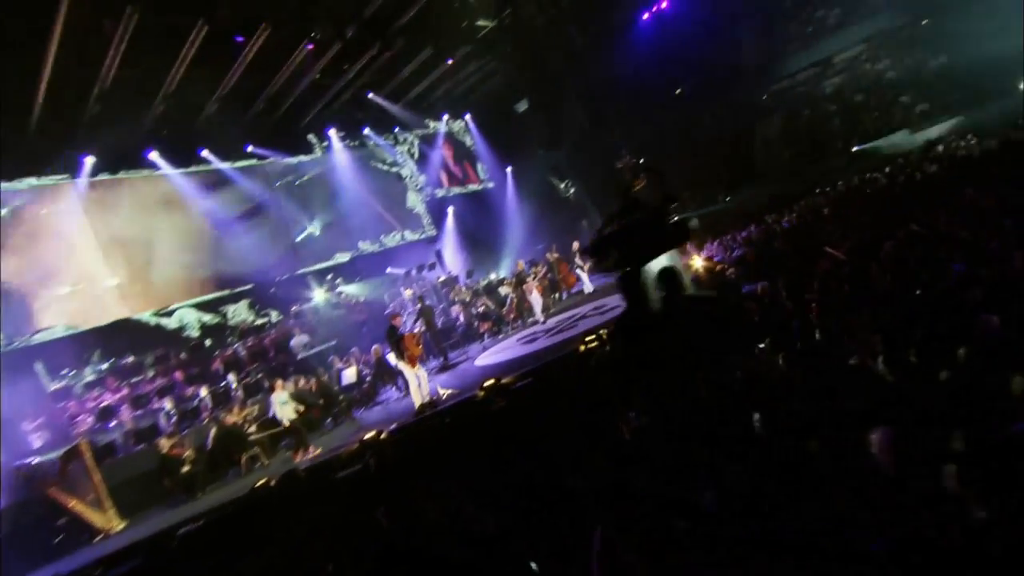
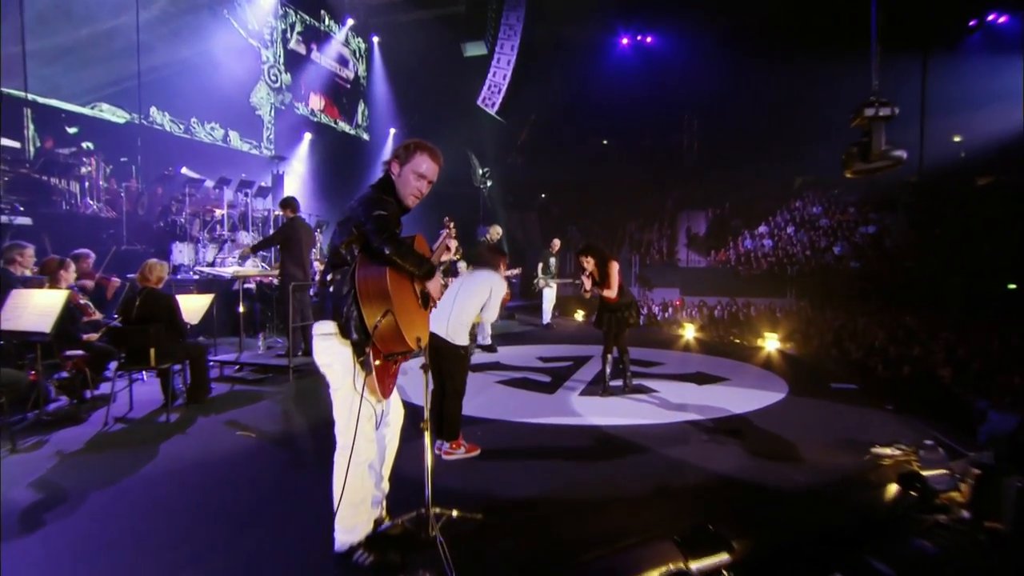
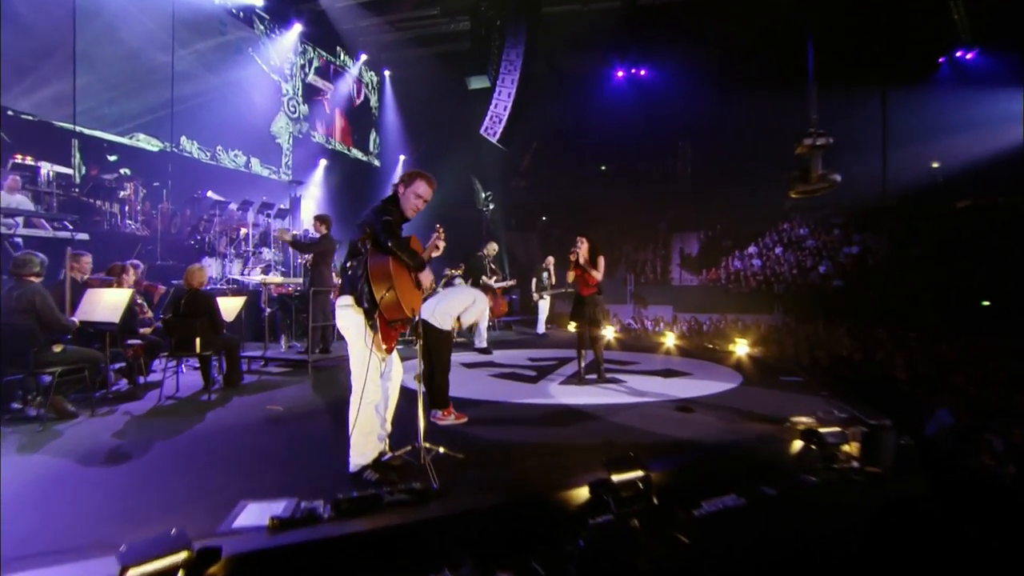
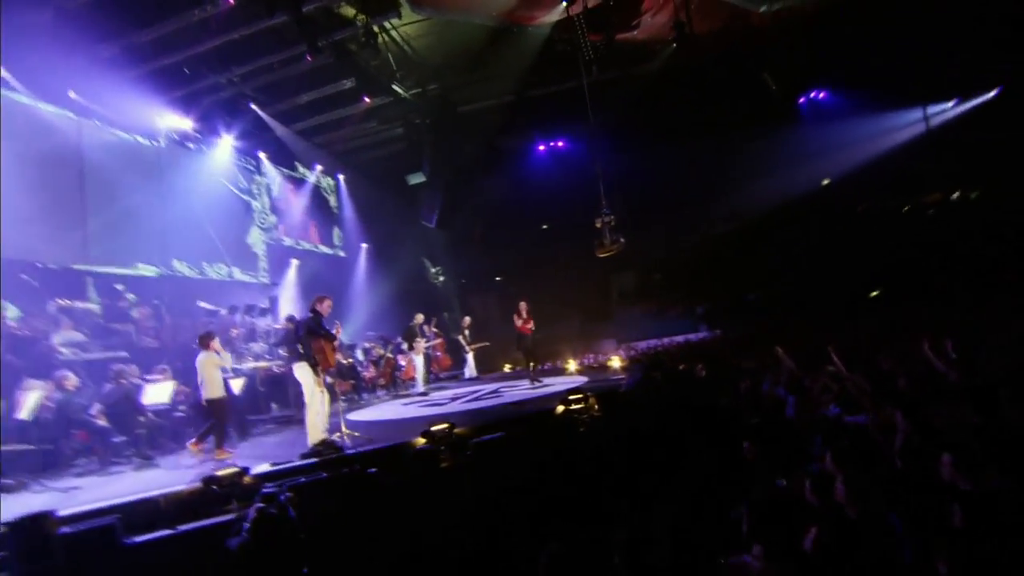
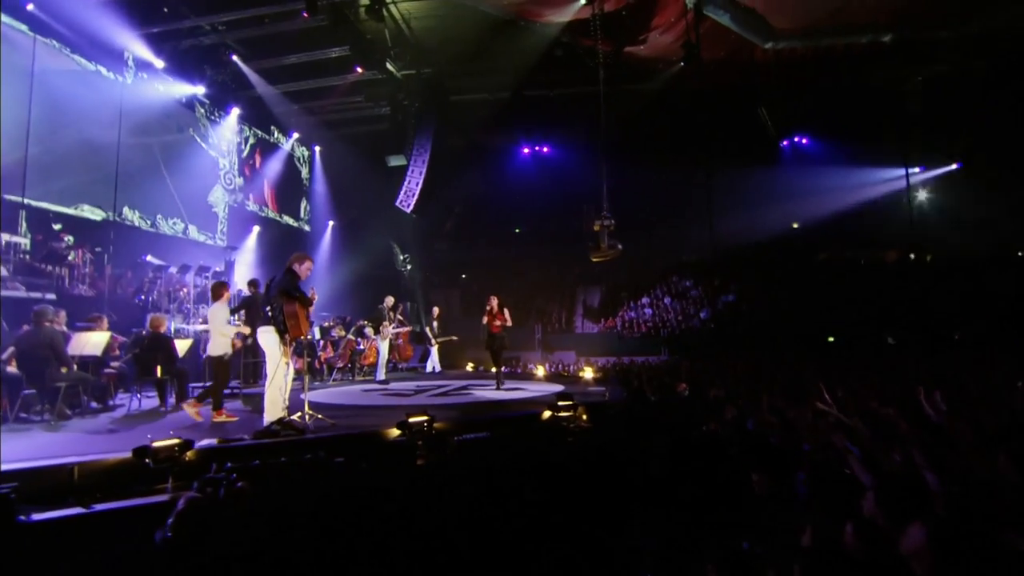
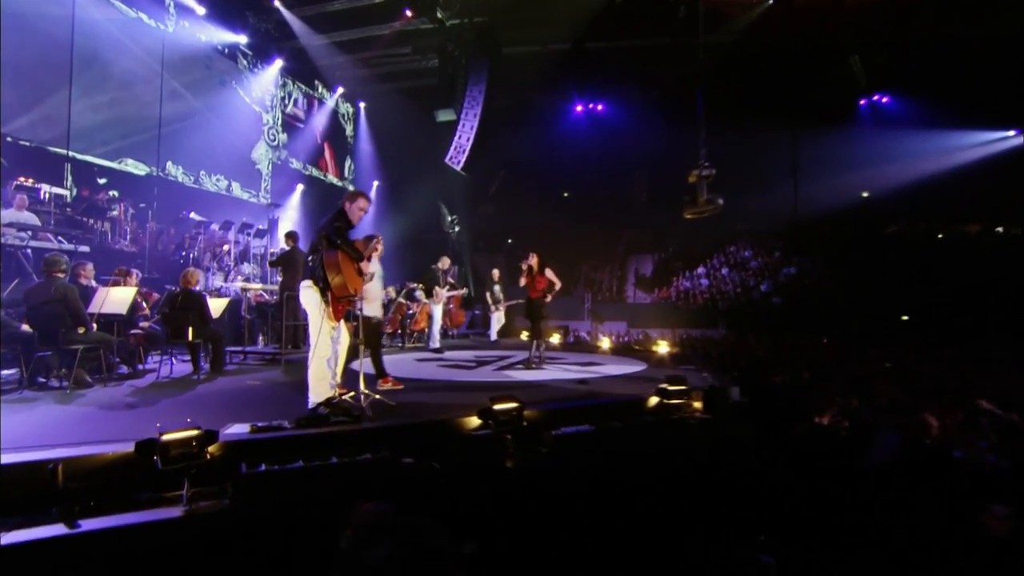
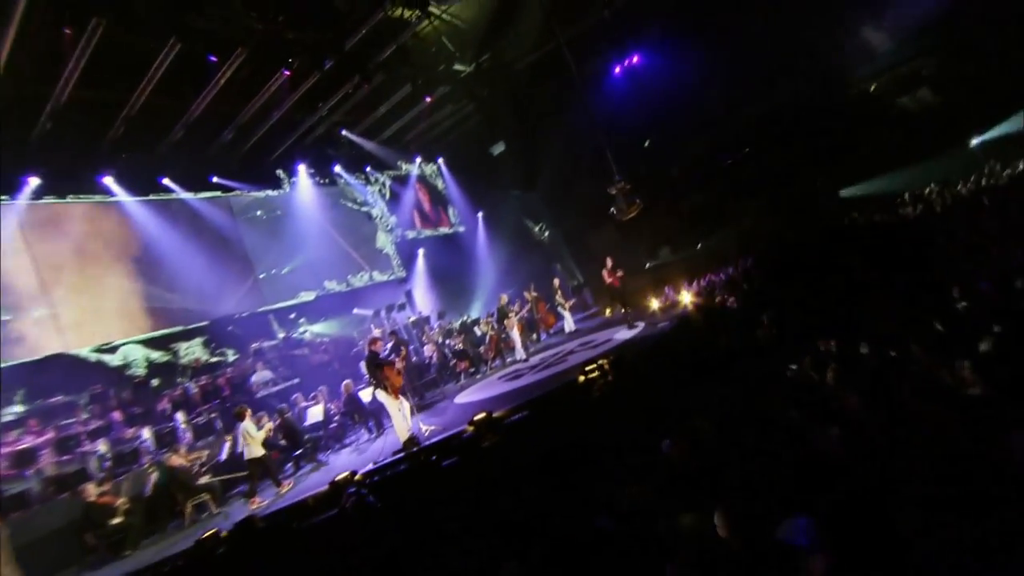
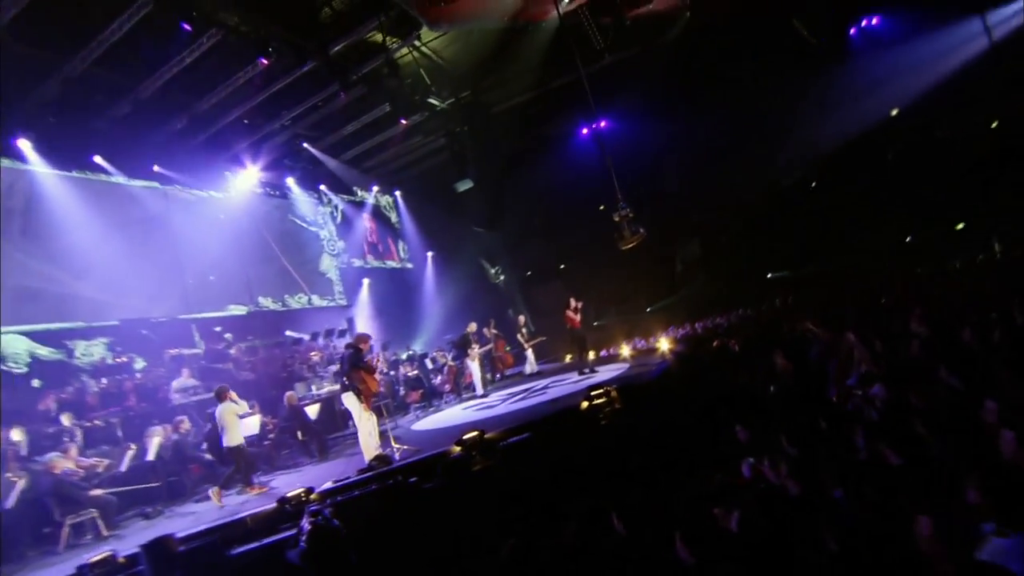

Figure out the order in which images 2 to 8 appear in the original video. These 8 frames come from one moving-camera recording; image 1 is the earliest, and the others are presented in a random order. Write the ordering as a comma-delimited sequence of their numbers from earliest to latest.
7, 8, 4, 5, 6, 3, 2
